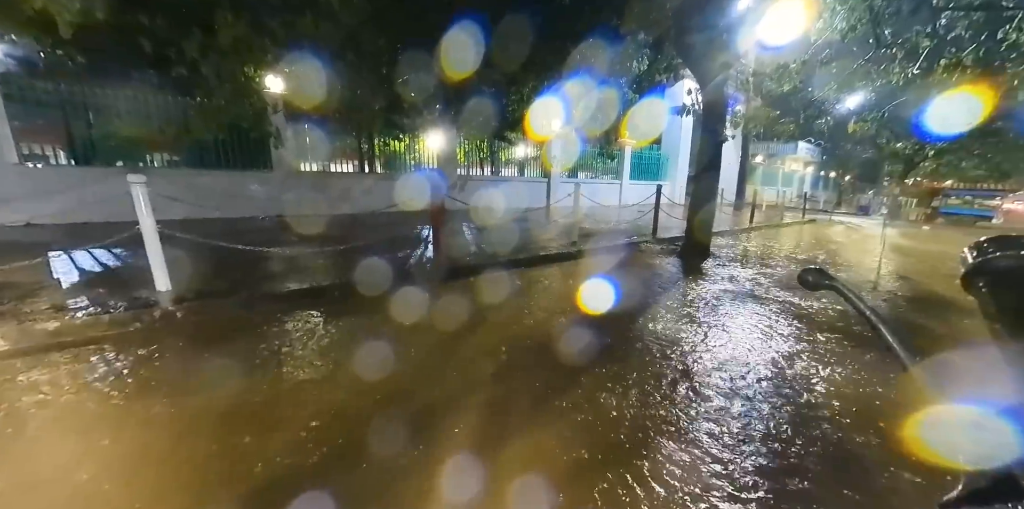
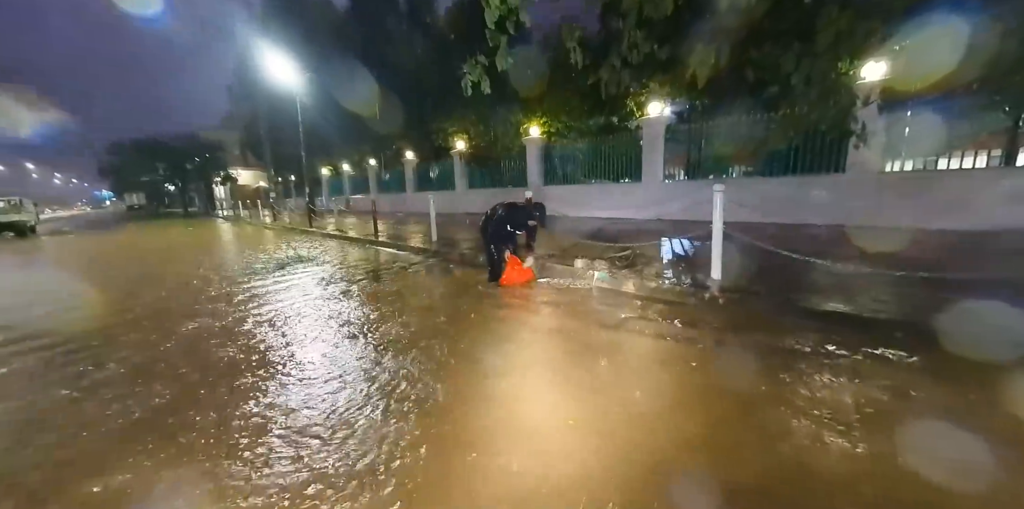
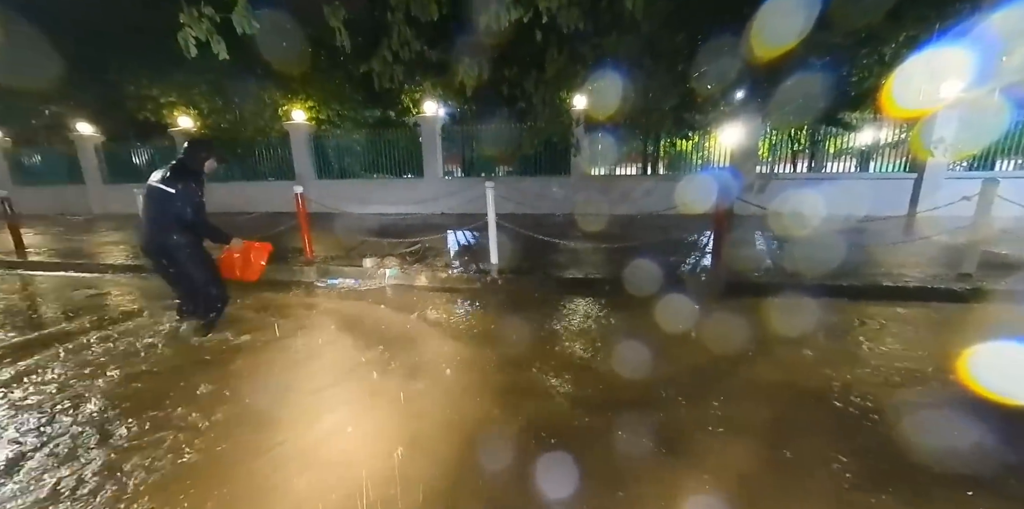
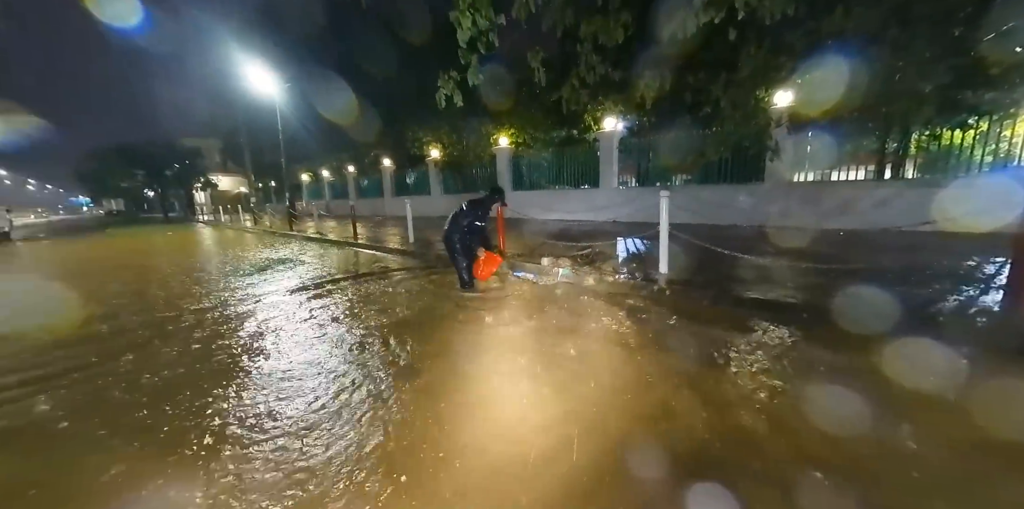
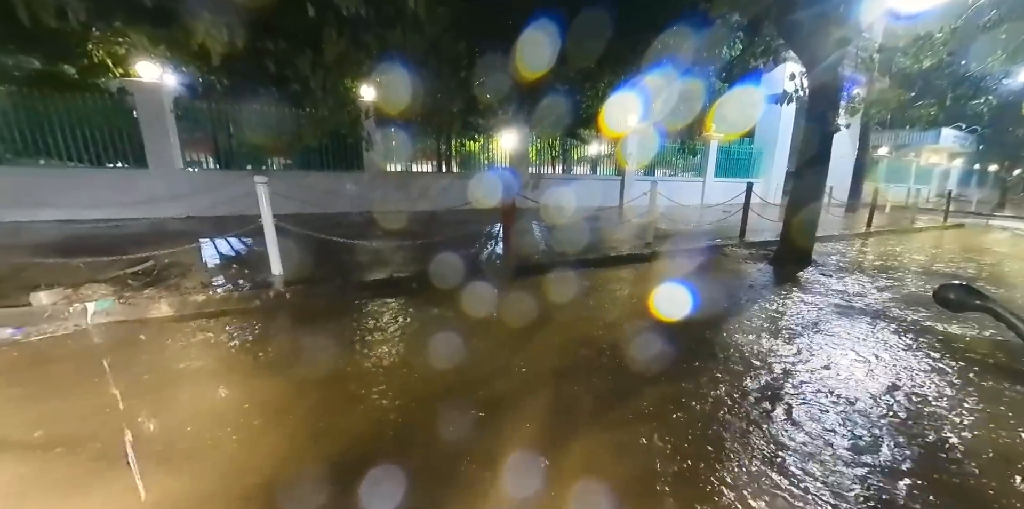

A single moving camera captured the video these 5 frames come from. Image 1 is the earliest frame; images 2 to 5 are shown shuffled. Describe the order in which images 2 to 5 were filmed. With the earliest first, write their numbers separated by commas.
5, 3, 4, 2
